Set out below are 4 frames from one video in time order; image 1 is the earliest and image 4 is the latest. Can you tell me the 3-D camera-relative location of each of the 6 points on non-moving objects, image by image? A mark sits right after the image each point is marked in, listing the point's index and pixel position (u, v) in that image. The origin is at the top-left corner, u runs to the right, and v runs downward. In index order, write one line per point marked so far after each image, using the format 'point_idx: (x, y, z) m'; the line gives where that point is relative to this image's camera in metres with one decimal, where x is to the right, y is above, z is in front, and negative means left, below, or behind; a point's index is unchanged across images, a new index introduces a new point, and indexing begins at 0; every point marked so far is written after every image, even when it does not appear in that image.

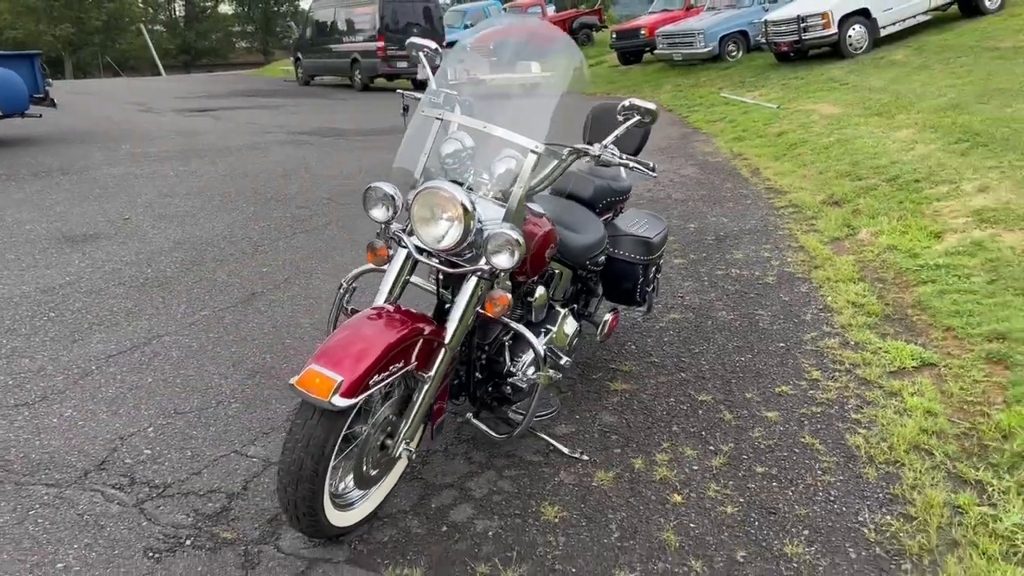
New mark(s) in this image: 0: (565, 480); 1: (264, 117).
0: (+0.2, -0.7, +3.0) m
1: (-5.0, +3.4, +17.4) m
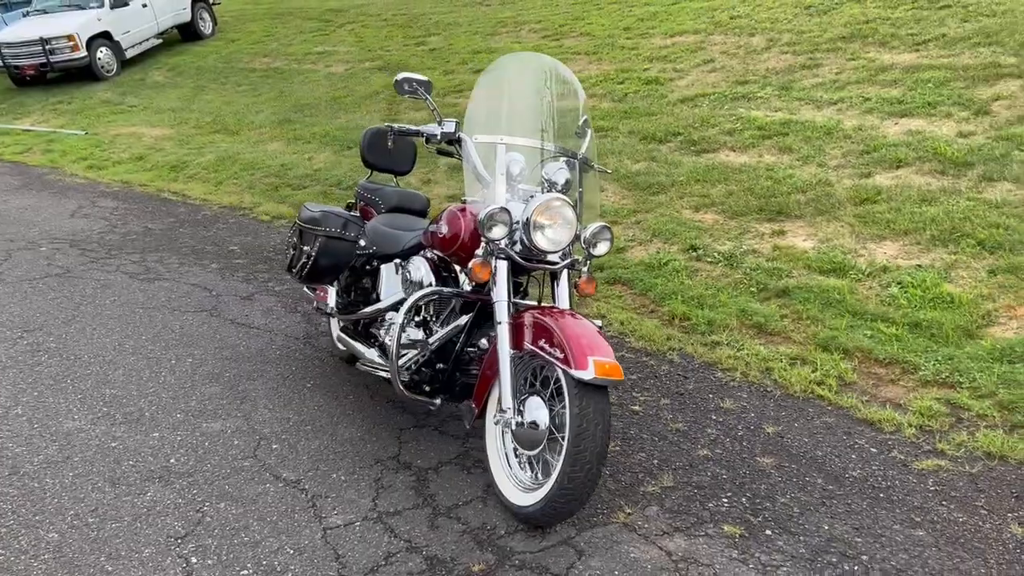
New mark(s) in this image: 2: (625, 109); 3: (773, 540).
0: (+0.3, -0.6, +3.7) m
1: (-14.7, +0.6, +8.5) m
2: (+1.3, +2.1, +10.0) m
3: (+0.9, -0.8, +2.9) m
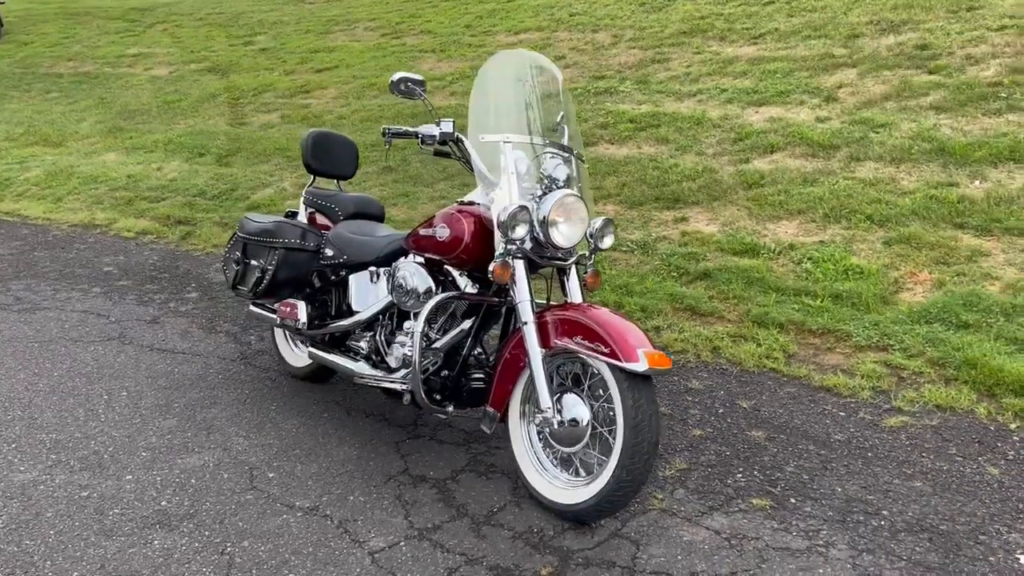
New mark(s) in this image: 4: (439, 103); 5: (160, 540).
0: (+0.2, -0.6, +3.7) m
1: (-15.5, -0.5, +5.3) m
2: (-0.3, +2.1, +10.1) m
3: (+1.0, -0.8, +3.1) m
4: (-0.9, +2.3, +10.8) m
5: (-1.2, -0.8, +2.8) m
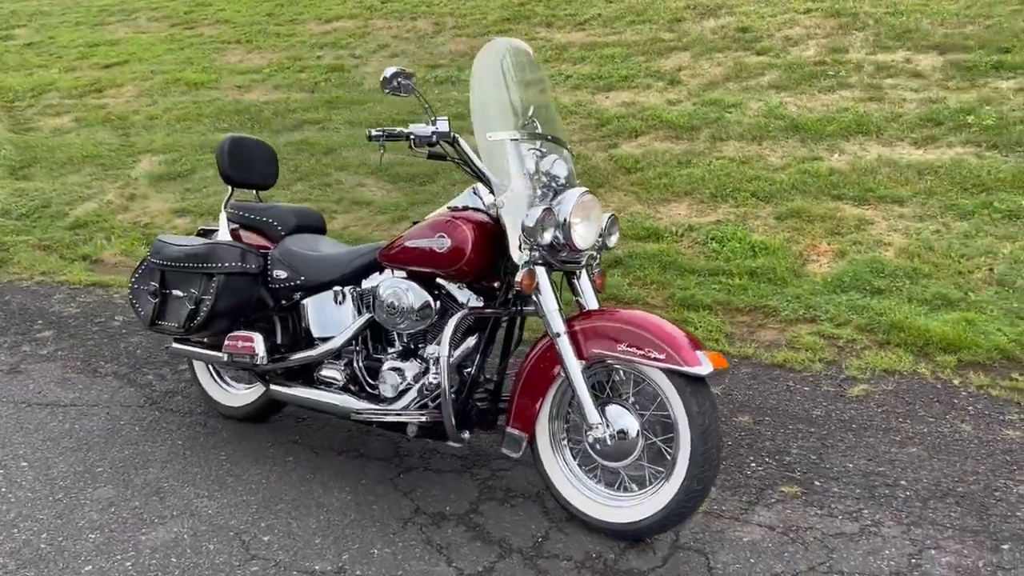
0: (+0.2, -0.6, +3.6) m
1: (-15.4, -1.9, +1.2) m
2: (-2.1, +2.1, +9.6) m
3: (+1.1, -0.7, +3.1) m
4: (-2.9, +2.2, +10.0) m
5: (-0.9, -1.0, +2.3) m
